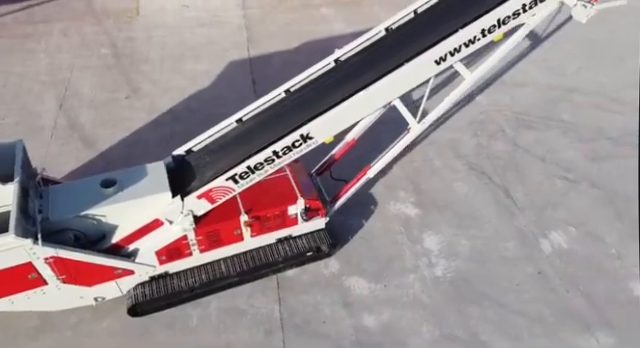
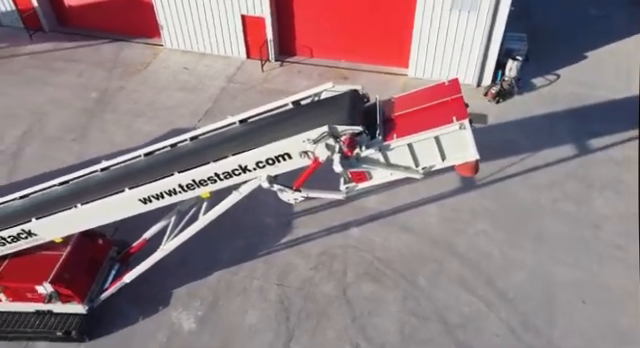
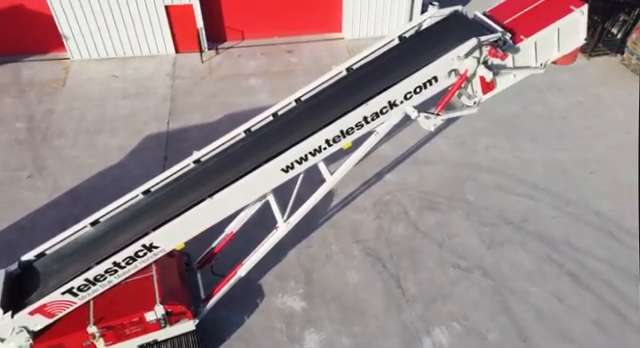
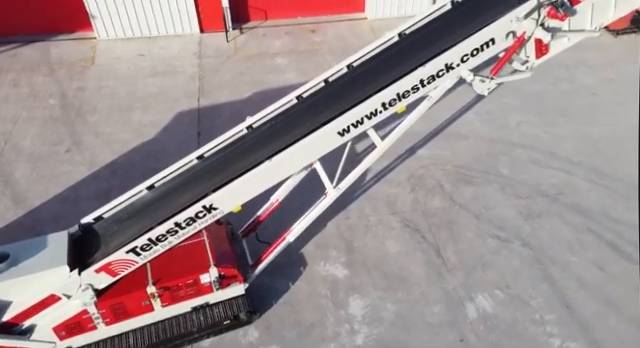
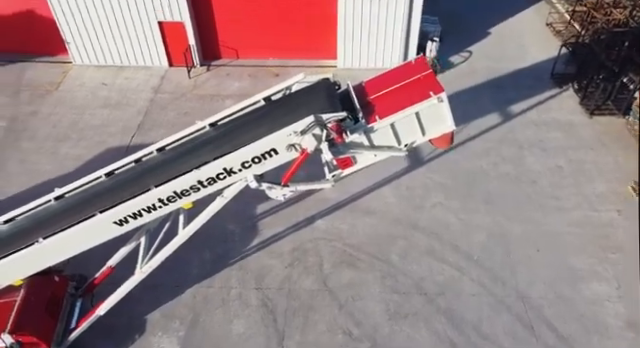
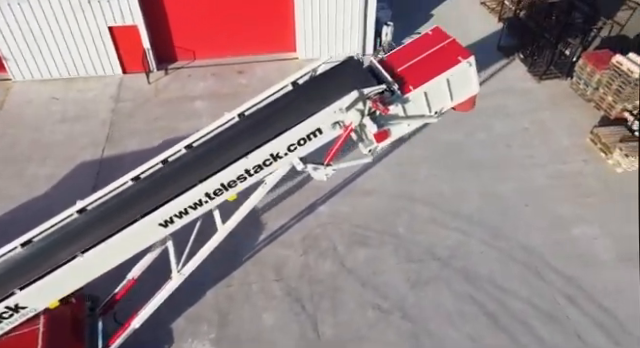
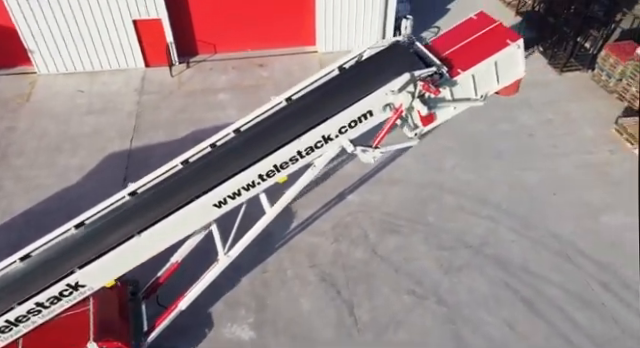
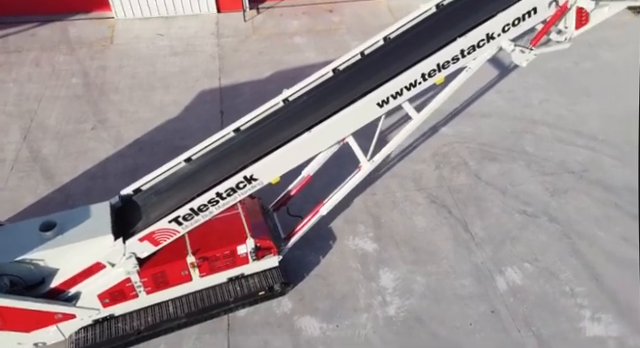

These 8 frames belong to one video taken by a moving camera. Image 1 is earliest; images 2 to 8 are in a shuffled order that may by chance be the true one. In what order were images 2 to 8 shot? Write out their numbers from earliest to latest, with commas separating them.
8, 4, 3, 7, 6, 5, 2
